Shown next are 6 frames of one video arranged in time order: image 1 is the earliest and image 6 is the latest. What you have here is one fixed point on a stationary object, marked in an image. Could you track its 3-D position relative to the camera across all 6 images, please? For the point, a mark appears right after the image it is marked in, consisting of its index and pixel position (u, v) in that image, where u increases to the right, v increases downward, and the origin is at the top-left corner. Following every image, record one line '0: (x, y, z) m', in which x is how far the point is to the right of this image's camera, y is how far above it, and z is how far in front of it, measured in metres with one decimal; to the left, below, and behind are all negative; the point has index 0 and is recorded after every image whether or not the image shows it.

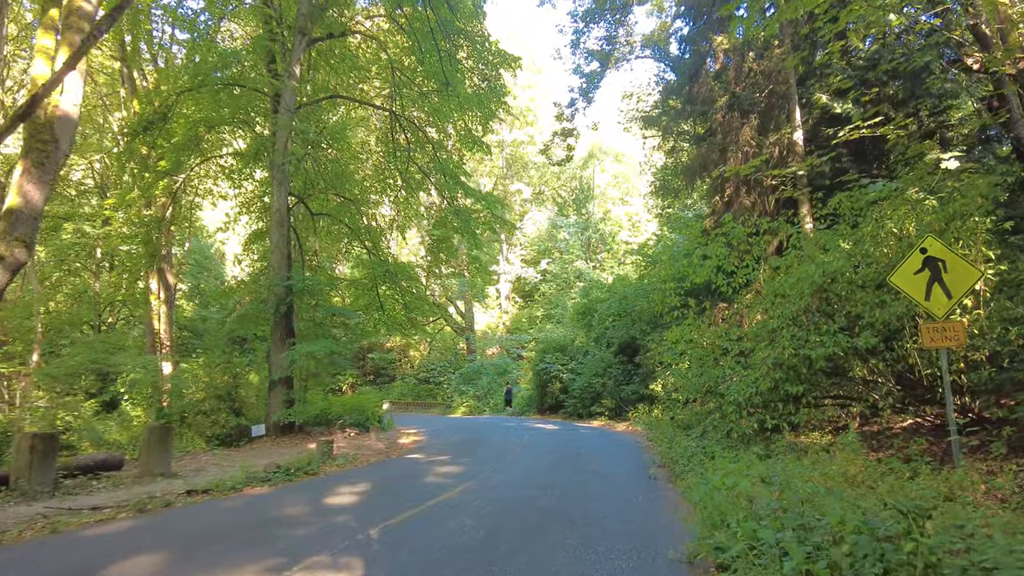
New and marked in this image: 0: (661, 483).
0: (+1.9, -2.5, +8.2) m
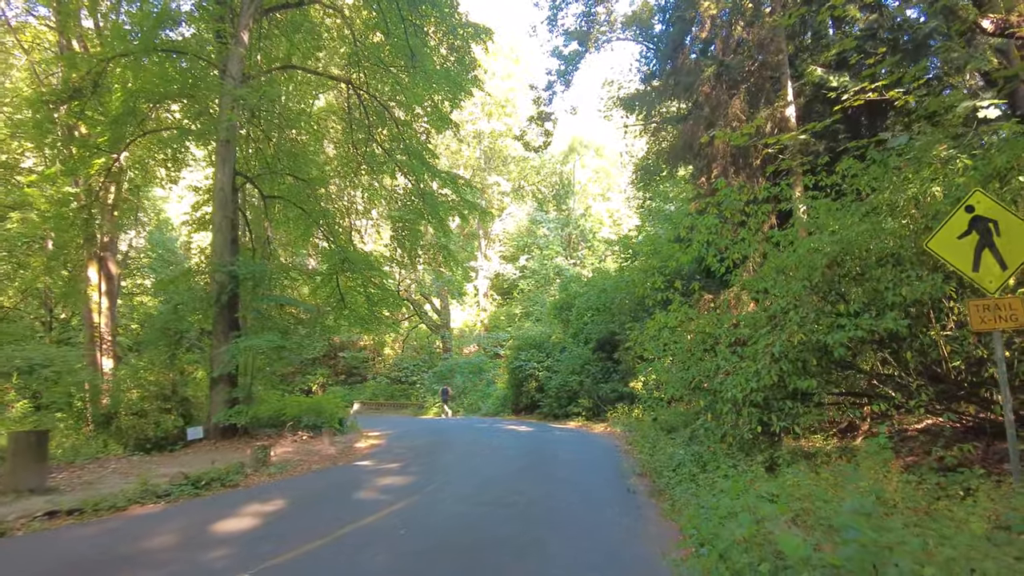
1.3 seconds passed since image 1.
0: (+1.4, -2.3, +6.9) m
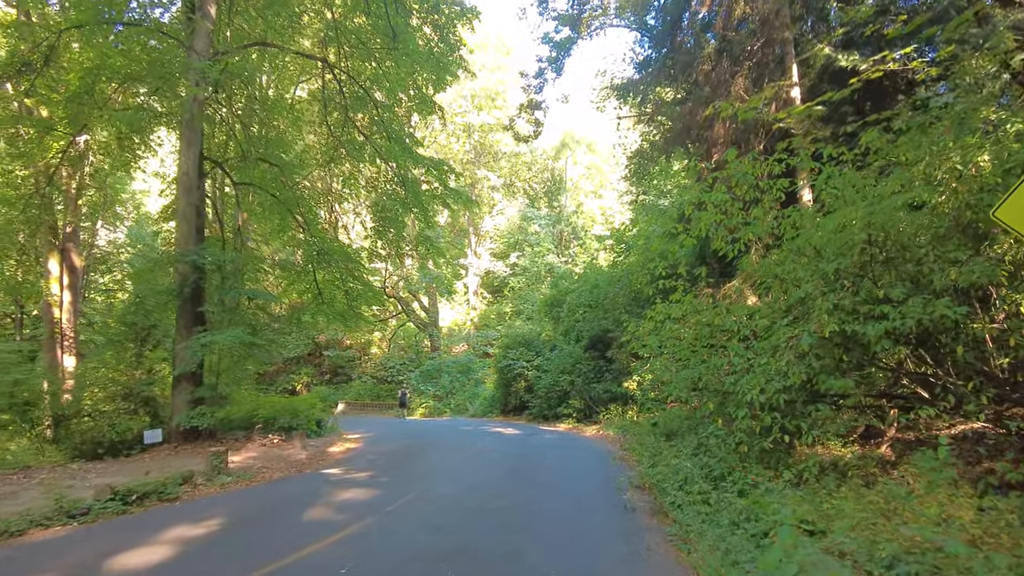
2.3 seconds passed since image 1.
0: (+1.2, -2.1, +6.1) m
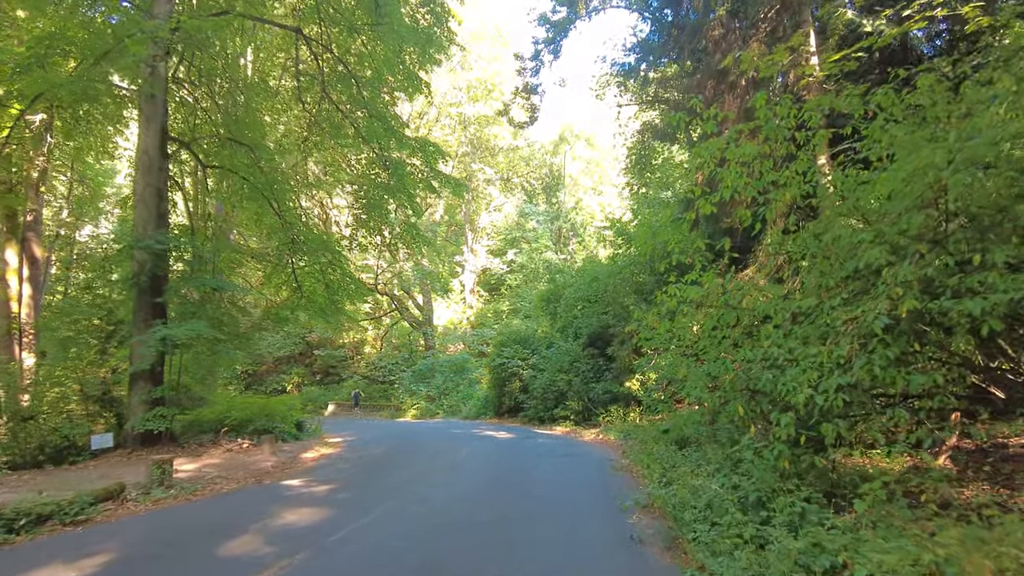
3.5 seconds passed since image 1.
0: (+1.0, -1.9, +4.9) m
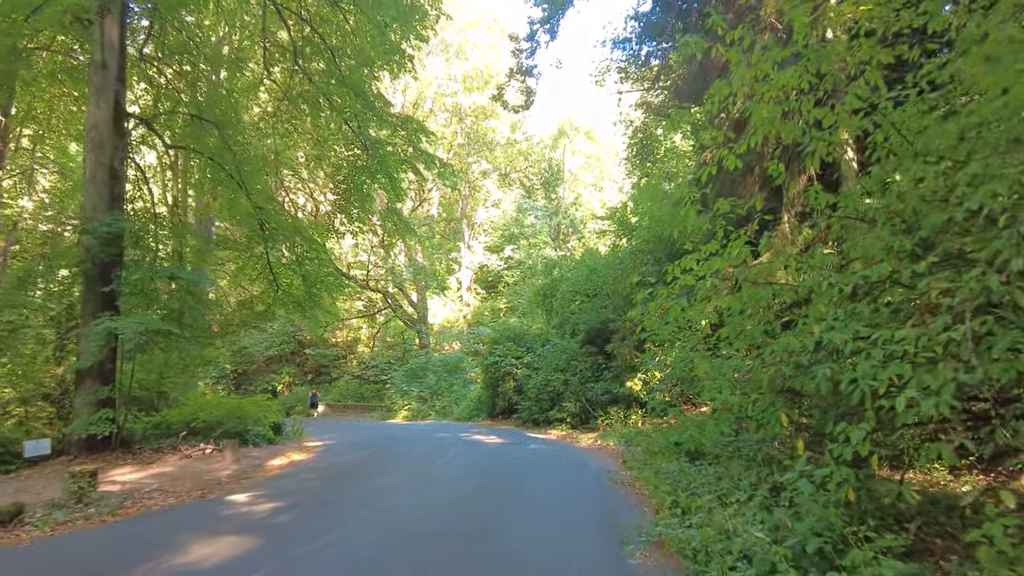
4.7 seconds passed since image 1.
0: (+0.9, -1.8, +3.8) m
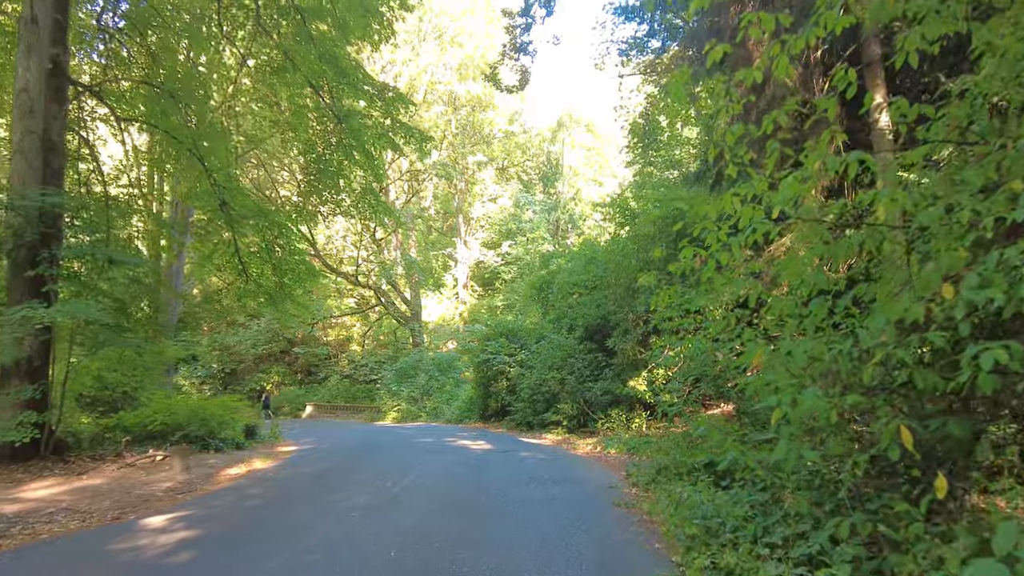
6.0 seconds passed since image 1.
0: (+0.7, -1.6, +2.6) m
